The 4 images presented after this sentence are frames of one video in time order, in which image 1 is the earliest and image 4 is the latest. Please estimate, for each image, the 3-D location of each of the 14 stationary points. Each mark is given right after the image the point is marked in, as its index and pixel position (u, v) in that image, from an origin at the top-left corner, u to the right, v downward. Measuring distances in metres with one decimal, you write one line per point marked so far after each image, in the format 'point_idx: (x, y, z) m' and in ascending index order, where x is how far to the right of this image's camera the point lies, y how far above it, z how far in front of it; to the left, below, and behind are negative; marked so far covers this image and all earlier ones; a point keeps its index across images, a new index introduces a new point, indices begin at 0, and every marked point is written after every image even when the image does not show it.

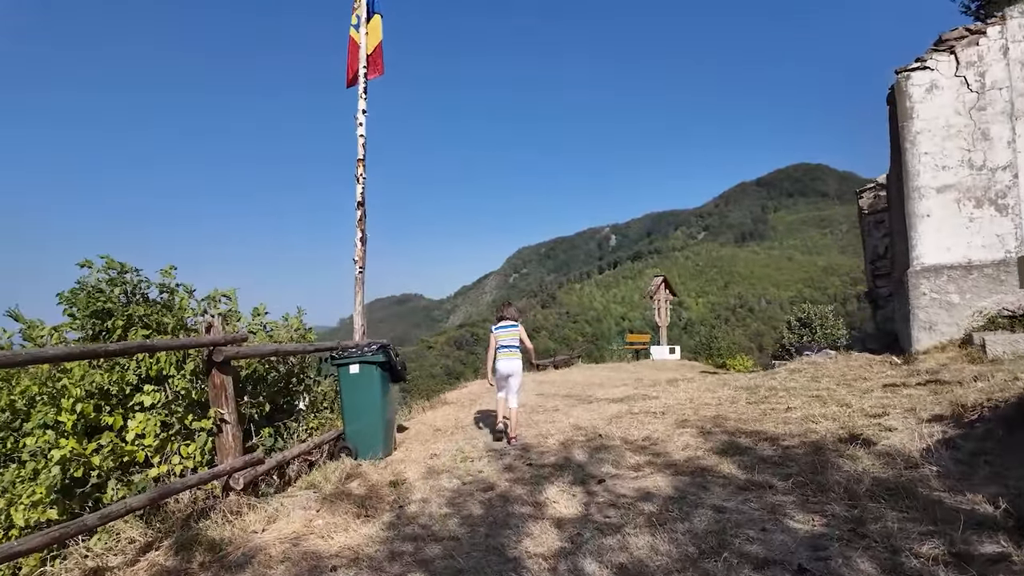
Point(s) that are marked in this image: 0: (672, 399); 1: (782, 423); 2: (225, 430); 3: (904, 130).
0: (+2.0, -1.4, +7.3) m
1: (+2.6, -1.3, +5.3) m
2: (-2.2, -1.1, +4.3) m
3: (+6.0, +2.4, +8.6) m
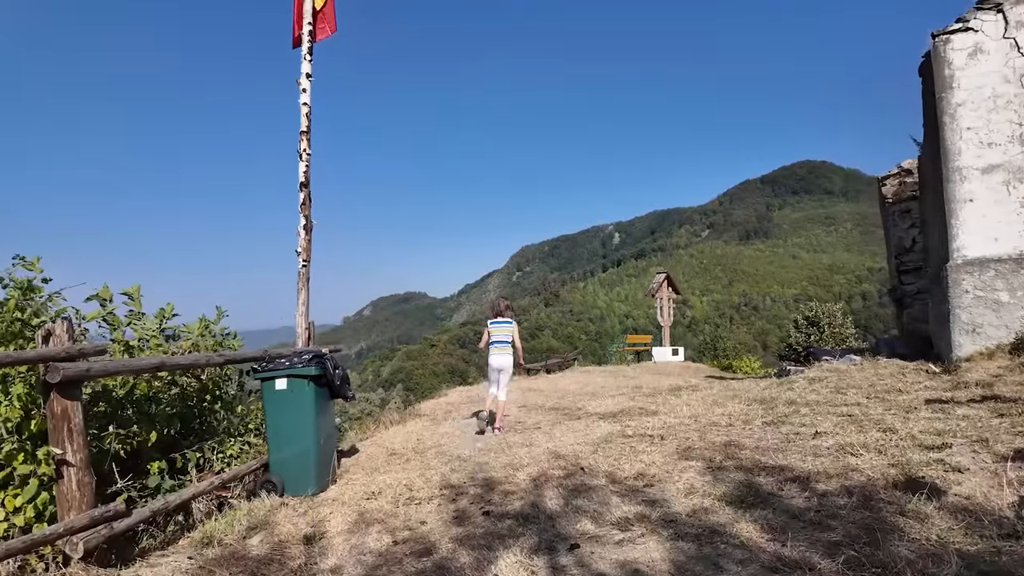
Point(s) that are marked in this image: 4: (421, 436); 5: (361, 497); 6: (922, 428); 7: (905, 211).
0: (+1.7, -1.4, +6.2) m
1: (+2.2, -1.3, +4.2) m
2: (-2.5, -1.1, +3.2) m
3: (+5.7, +2.5, +7.5) m
4: (-1.0, -1.7, +6.5) m
5: (-1.2, -1.6, +4.4) m
6: (+3.3, -1.1, +4.6) m
7: (+7.2, +1.4, +10.3) m
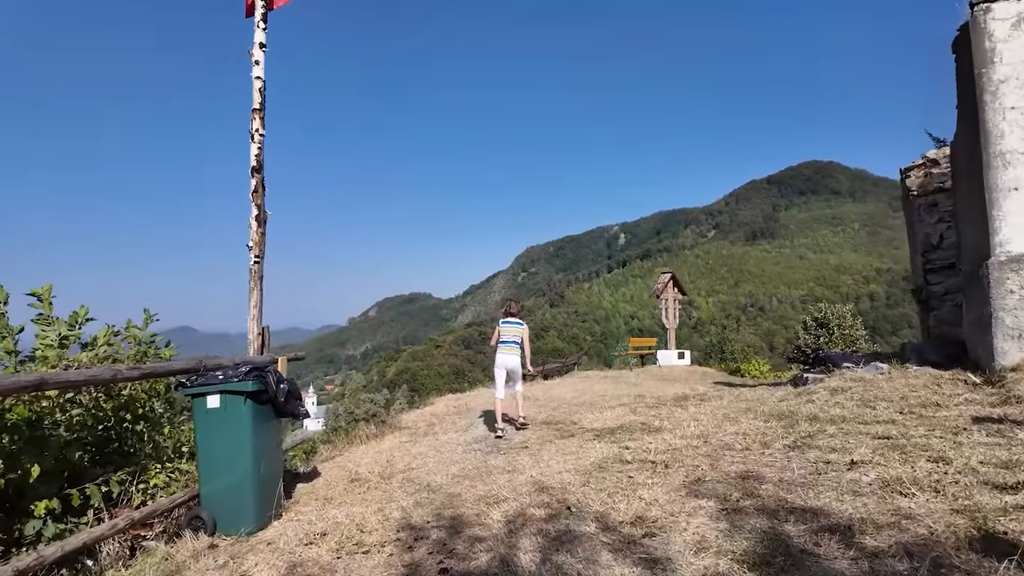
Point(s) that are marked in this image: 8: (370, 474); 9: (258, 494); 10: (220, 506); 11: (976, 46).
0: (+1.6, -1.4, +5.4) m
1: (+2.1, -1.2, +3.4) m
2: (-2.7, -1.1, +2.4) m
3: (+5.5, +2.5, +6.6) m
4: (-1.2, -1.7, +5.7) m
5: (-1.4, -1.6, +3.6) m
6: (+3.1, -1.1, +3.8) m
7: (+7.1, +1.4, +9.5) m
8: (-1.3, -1.7, +5.1) m
9: (-1.9, -1.5, +4.1) m
10: (-2.1, -1.5, +4.0) m
11: (+5.5, +2.9, +6.7) m
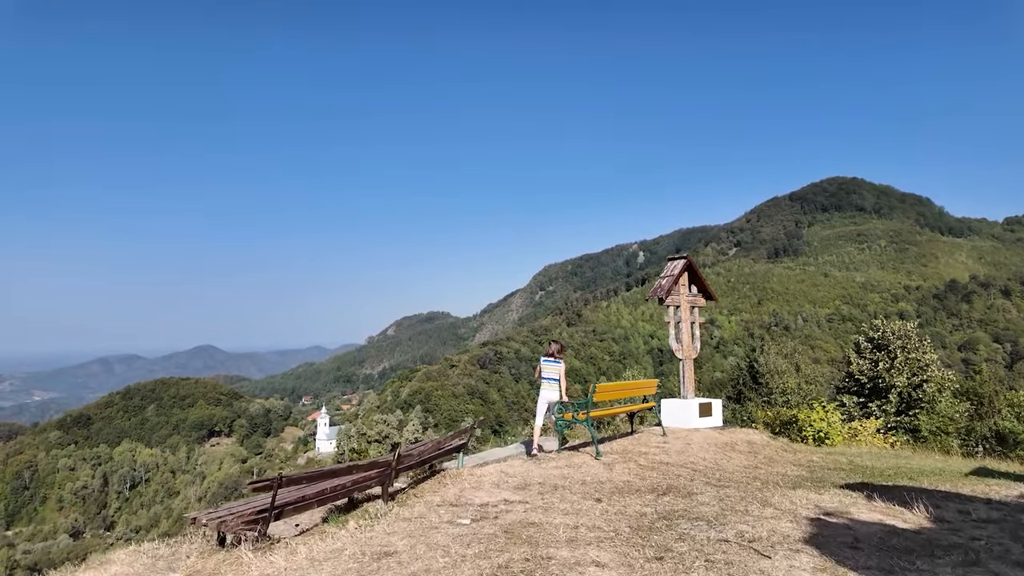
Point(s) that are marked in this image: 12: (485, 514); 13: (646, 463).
0: (-0.9, -1.0, -2.7) m
1: (-0.5, -0.7, -4.6) m
2: (-5.3, -0.5, -5.5) m
3: (+3.1, +2.9, -1.4) m
4: (-3.7, -1.3, -2.3) m
5: (-3.9, -1.1, -4.3) m
6: (+0.6, -0.6, -4.4) m
7: (+4.7, +1.7, +1.3) m
8: (-3.8, -1.2, -2.9) m
9: (-4.4, -1.0, -3.8) m
10: (-4.6, -1.1, -3.9) m
11: (+3.0, +3.3, -1.4) m
12: (-0.1, -1.8, +4.6) m
13: (+1.6, -2.2, +7.0) m
